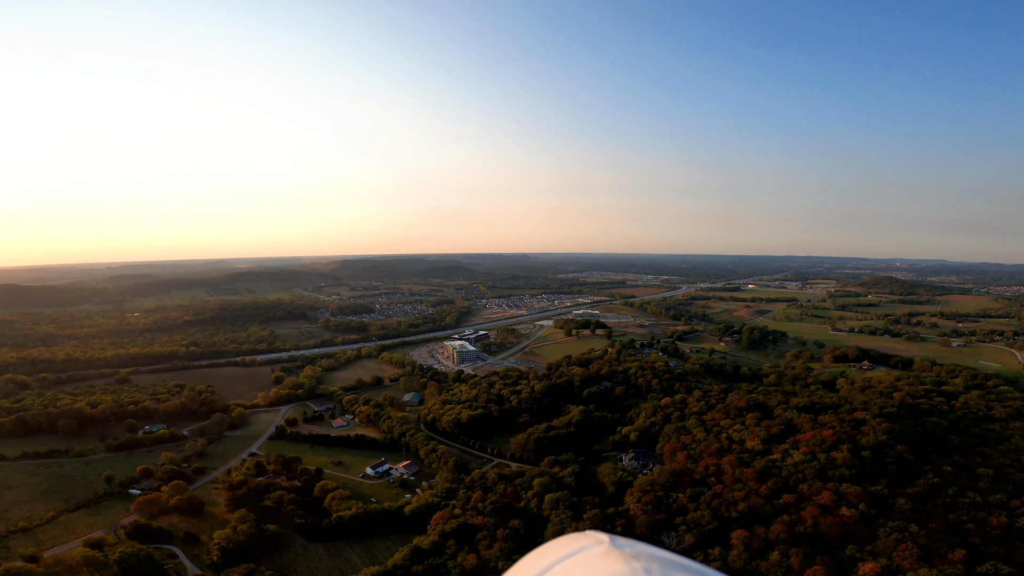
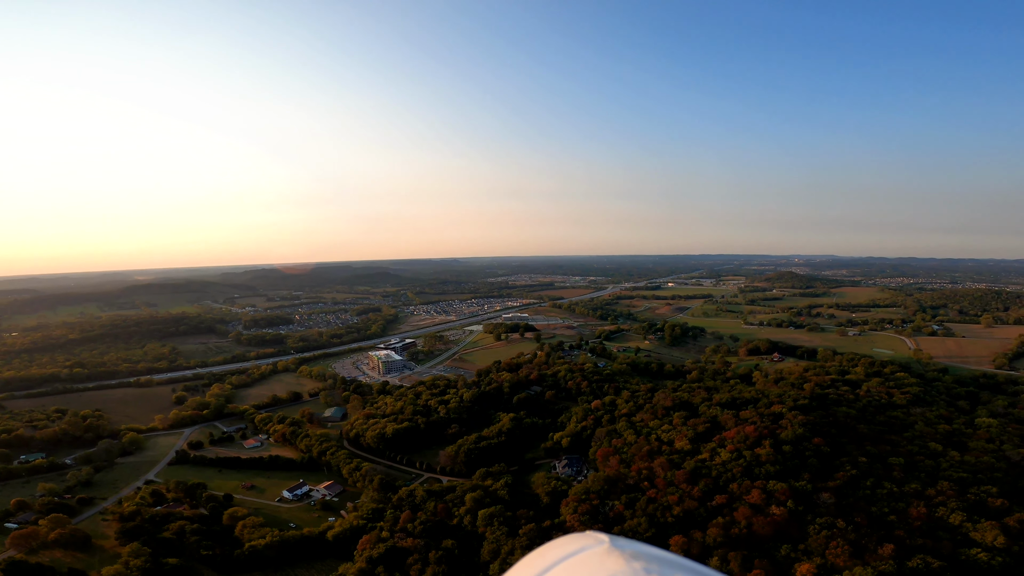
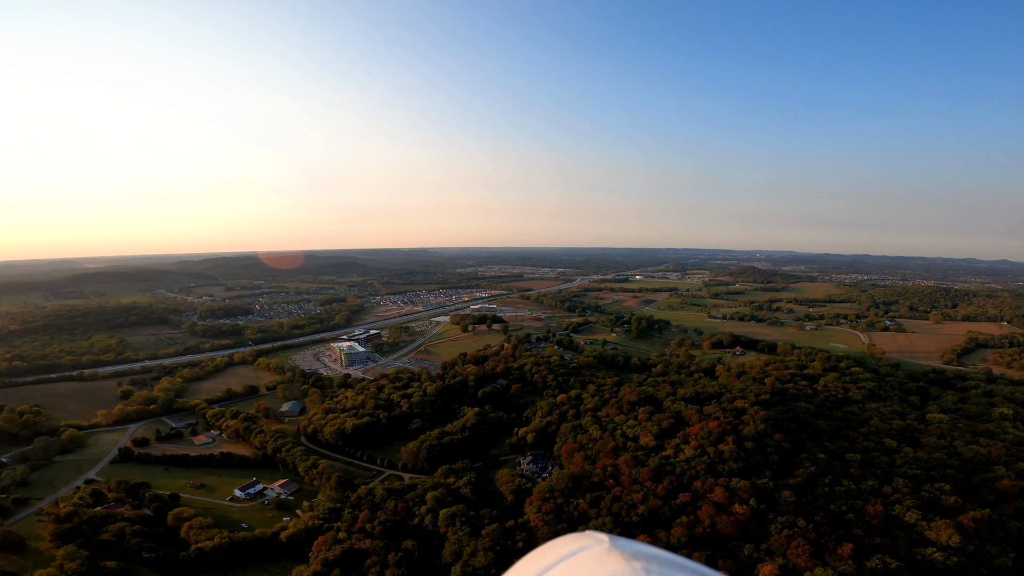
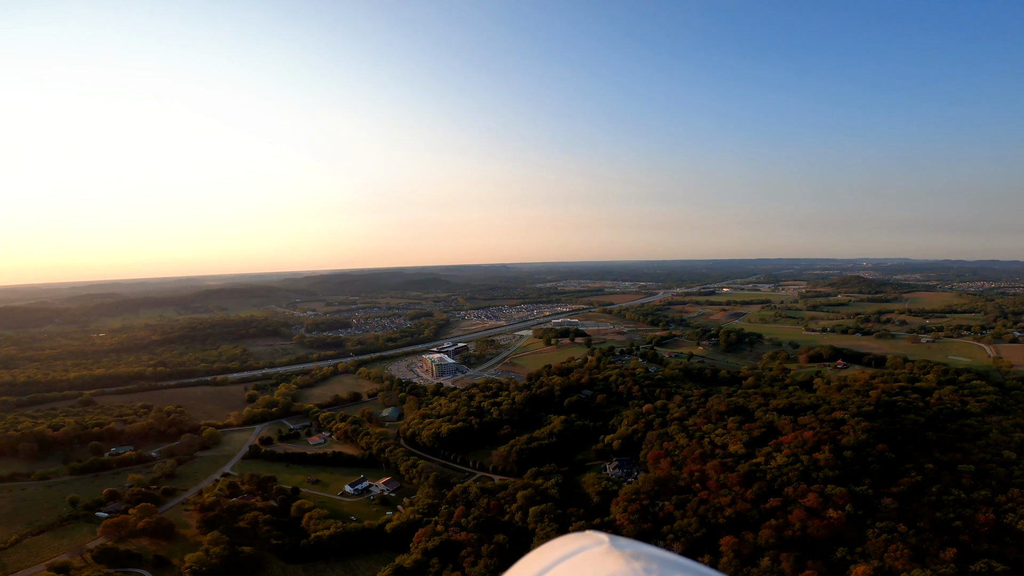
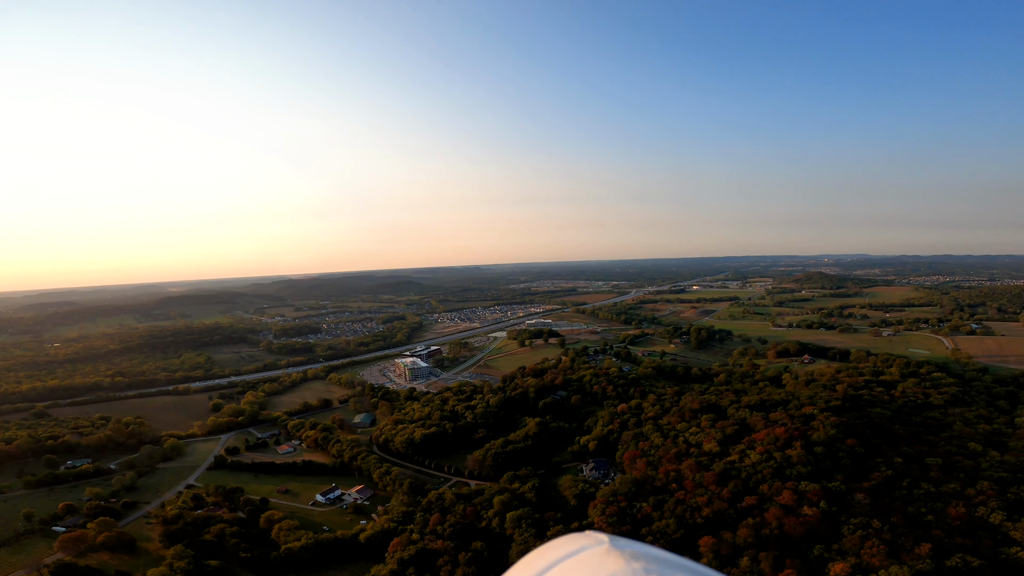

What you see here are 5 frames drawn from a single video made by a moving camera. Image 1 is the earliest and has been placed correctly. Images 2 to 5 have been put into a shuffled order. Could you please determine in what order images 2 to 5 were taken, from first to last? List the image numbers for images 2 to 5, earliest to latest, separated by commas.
4, 5, 2, 3
